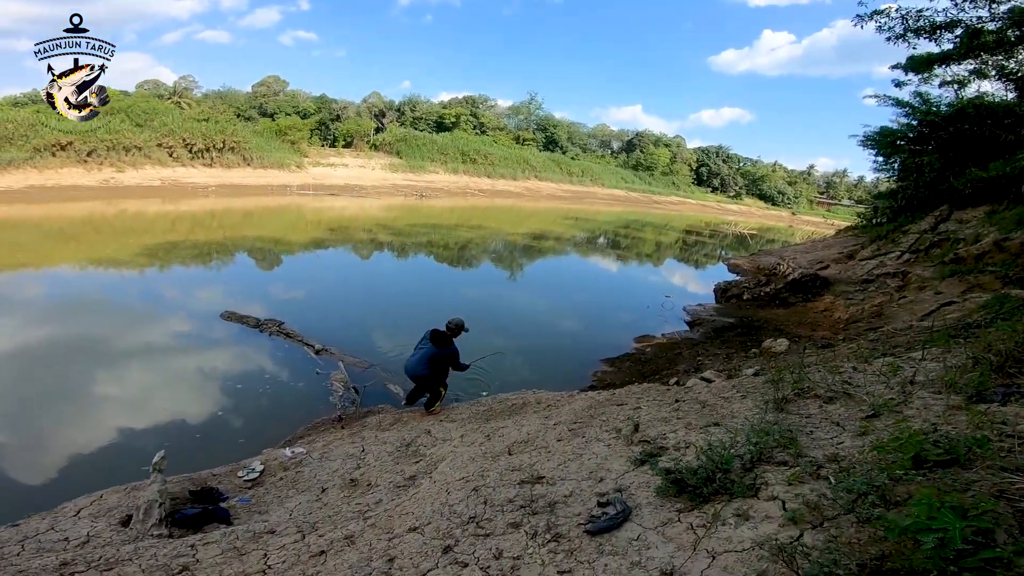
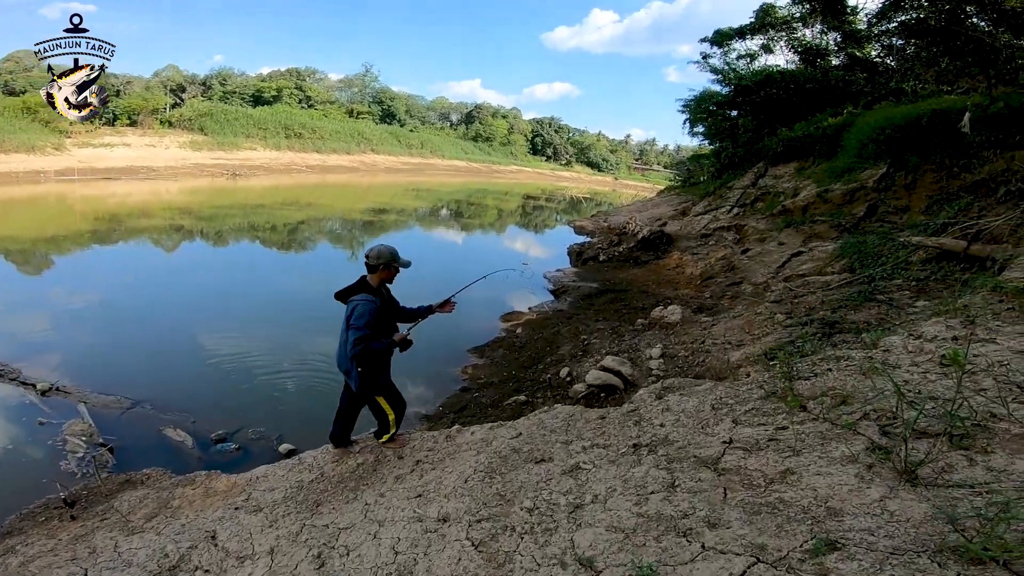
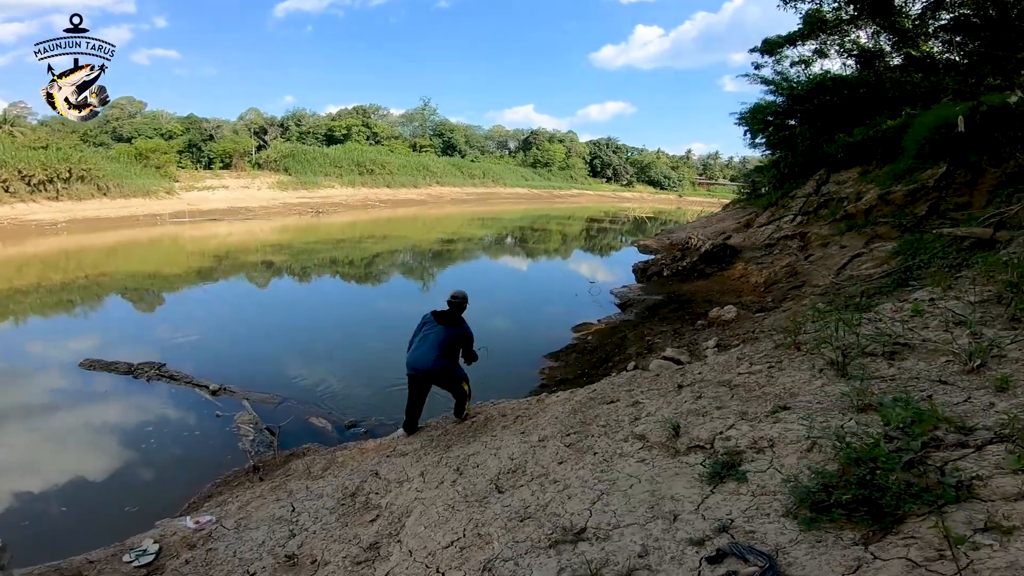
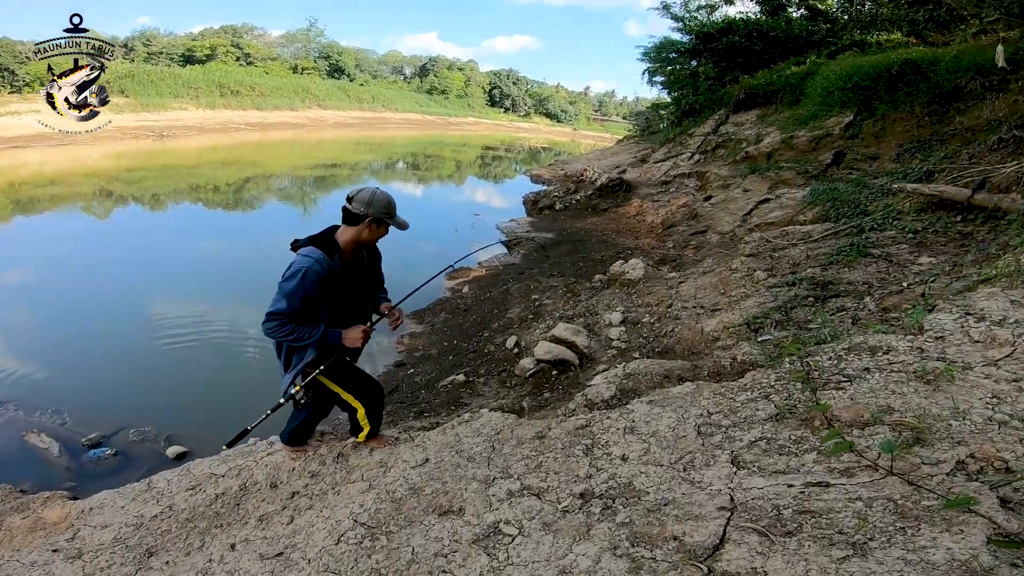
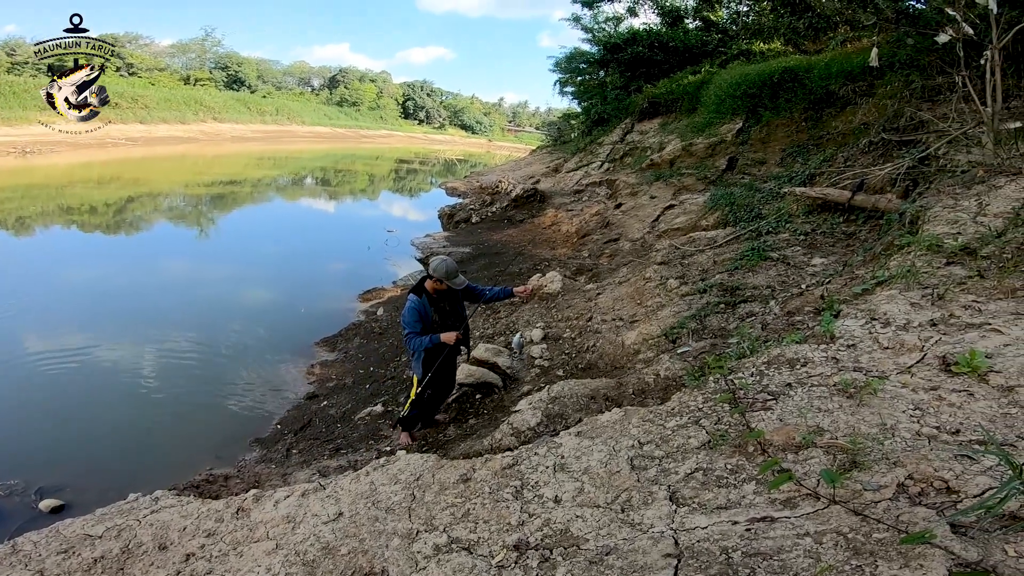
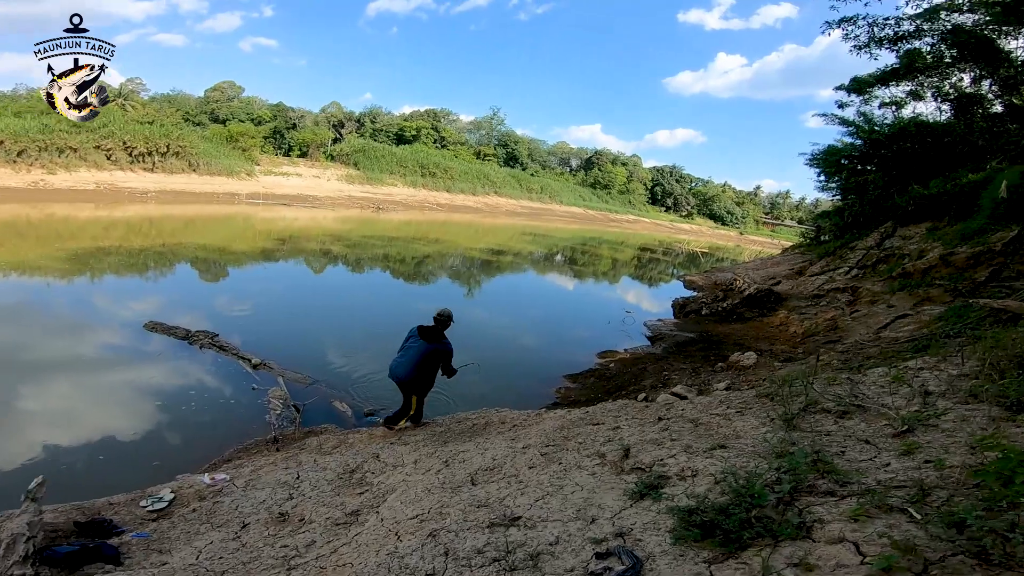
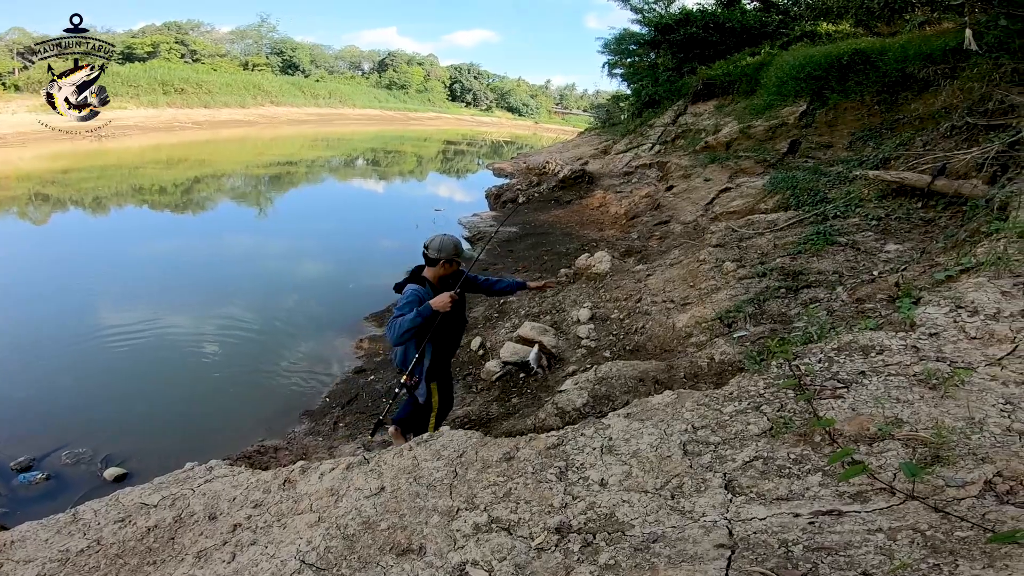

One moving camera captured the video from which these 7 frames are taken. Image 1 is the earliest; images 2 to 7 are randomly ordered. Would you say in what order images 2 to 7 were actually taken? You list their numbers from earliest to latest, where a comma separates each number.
6, 3, 2, 4, 7, 5
